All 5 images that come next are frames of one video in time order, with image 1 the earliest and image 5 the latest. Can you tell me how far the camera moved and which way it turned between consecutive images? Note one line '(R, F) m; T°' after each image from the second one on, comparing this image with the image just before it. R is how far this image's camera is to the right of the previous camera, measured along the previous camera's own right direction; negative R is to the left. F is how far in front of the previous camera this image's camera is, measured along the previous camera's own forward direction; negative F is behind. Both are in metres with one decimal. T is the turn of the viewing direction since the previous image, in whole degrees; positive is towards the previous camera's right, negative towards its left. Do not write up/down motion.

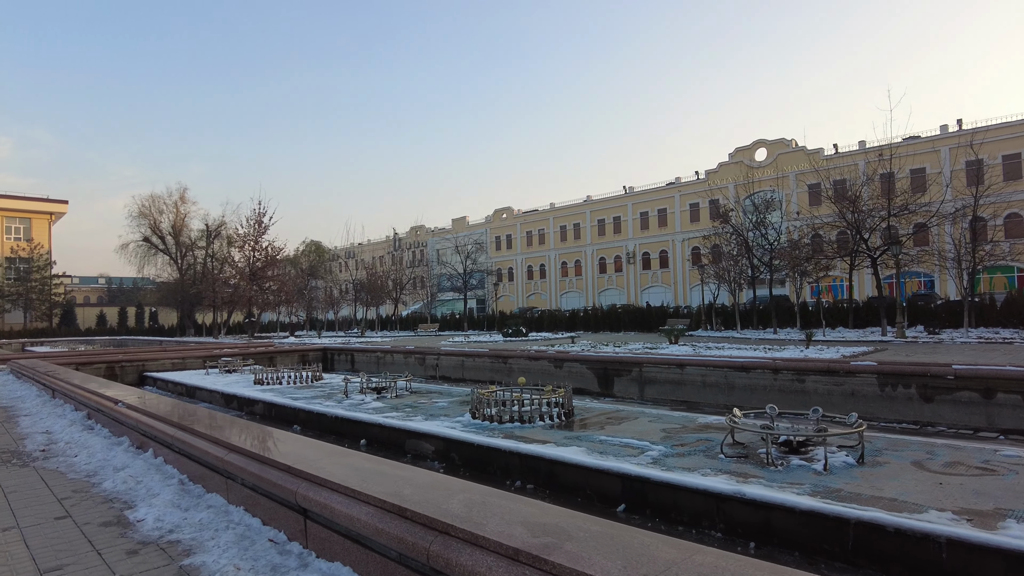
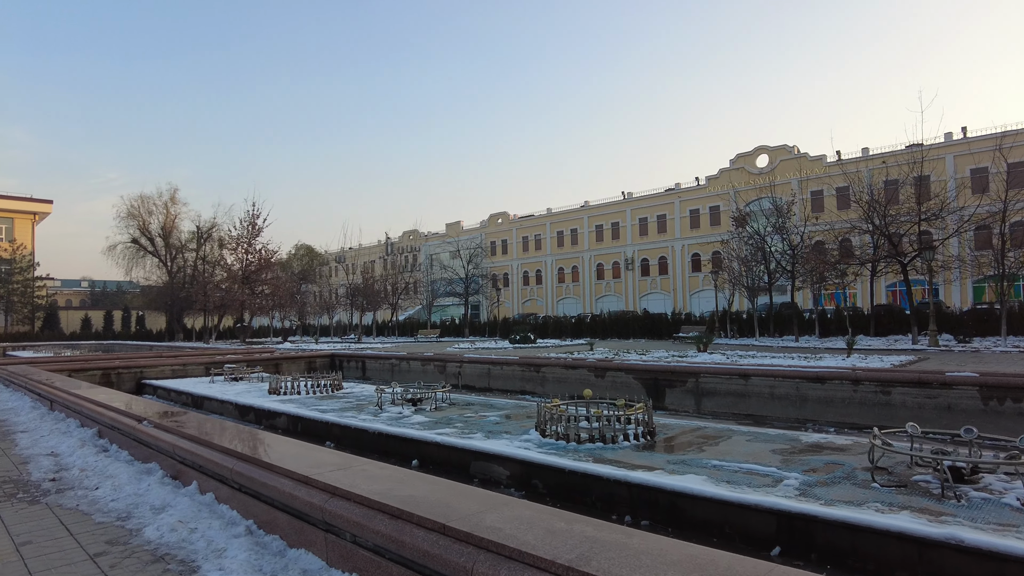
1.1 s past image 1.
(-1.0, +1.0) m; +1°
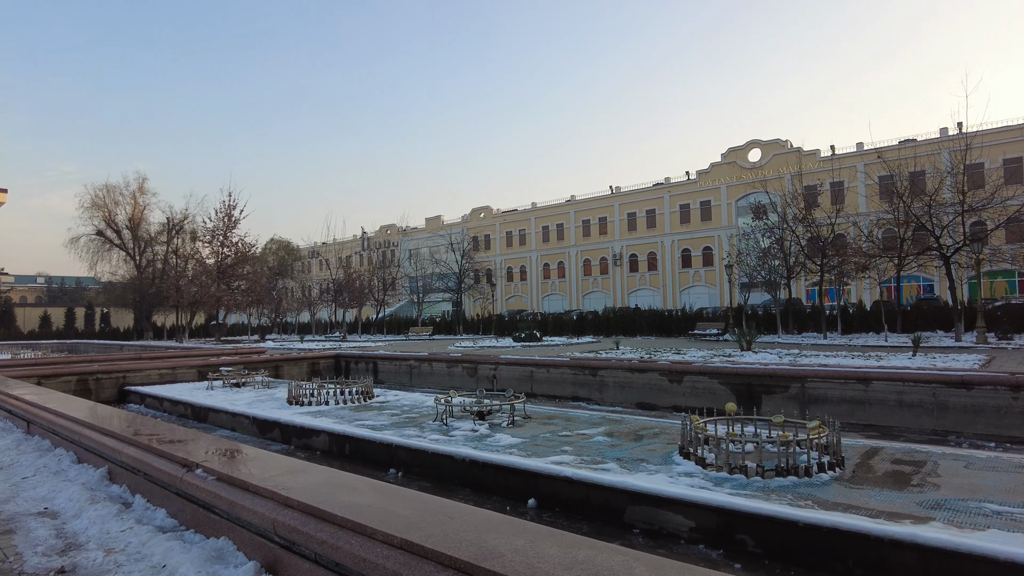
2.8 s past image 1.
(-1.5, +1.8) m; +3°
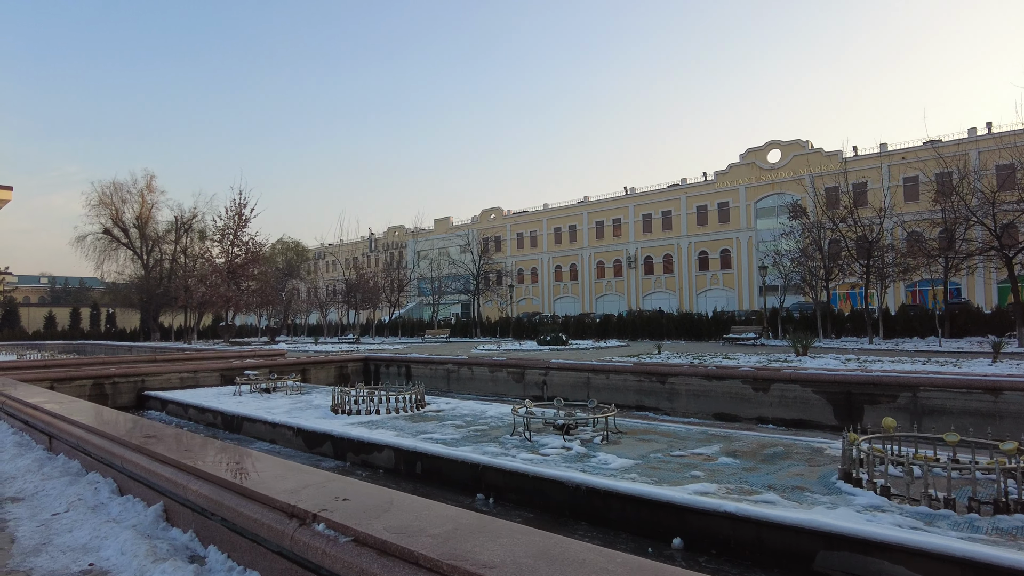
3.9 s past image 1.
(-1.0, +1.1) m; 0°
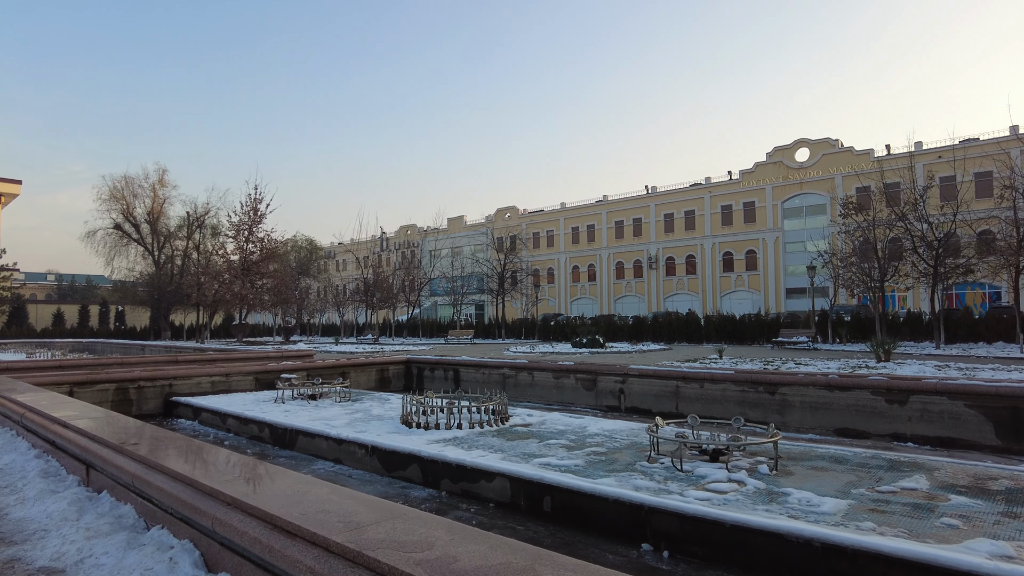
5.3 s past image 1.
(-1.2, +1.4) m; 0°
